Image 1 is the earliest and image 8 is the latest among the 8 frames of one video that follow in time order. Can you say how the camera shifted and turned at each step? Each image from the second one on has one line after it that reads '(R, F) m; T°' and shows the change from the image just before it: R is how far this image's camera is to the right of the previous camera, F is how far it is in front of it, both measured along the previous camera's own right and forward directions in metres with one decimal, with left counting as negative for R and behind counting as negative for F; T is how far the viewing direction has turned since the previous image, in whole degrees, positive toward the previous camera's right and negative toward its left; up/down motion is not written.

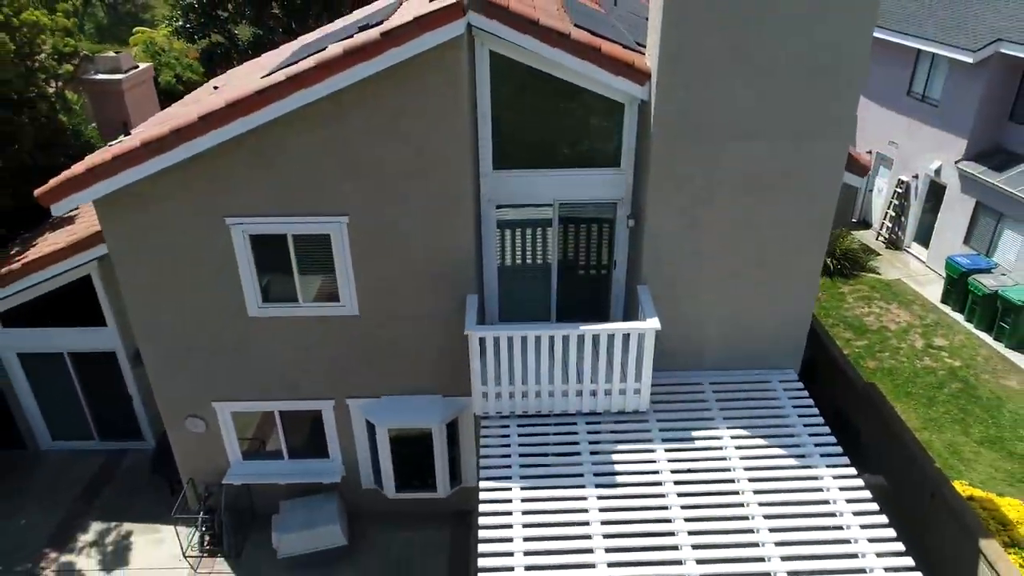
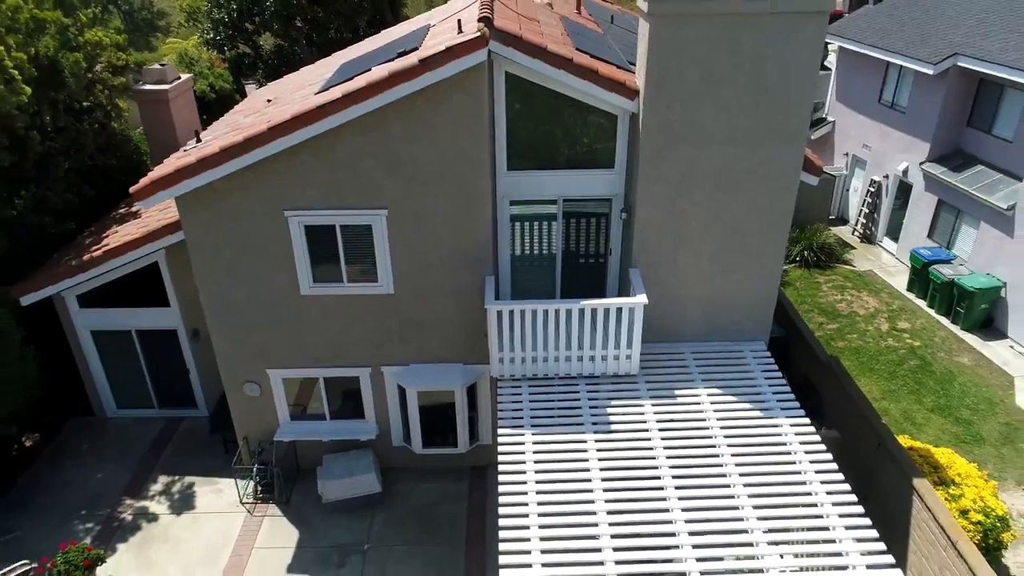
(-0.1, -1.7) m; 0°
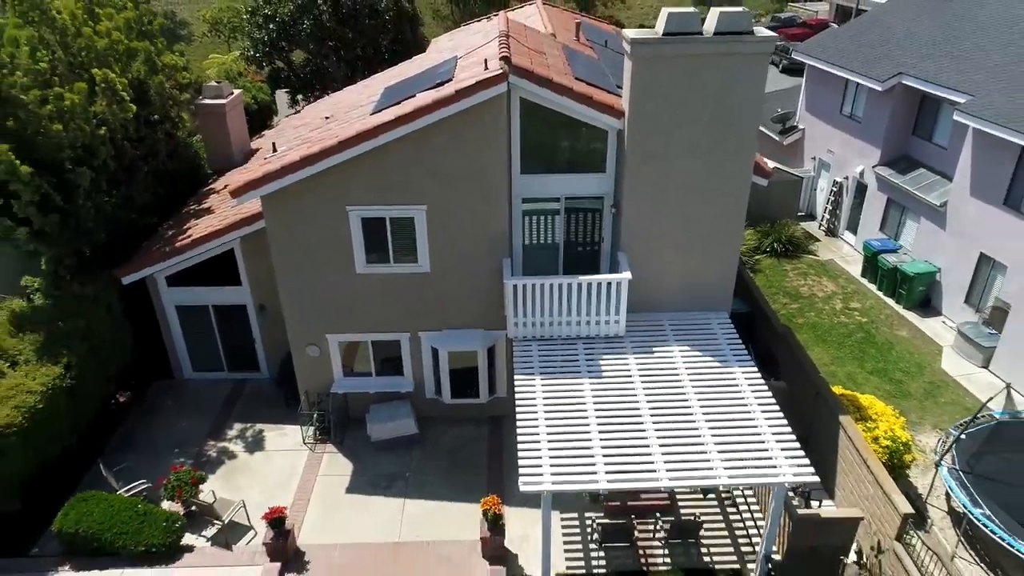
(-0.2, -2.7) m; 0°
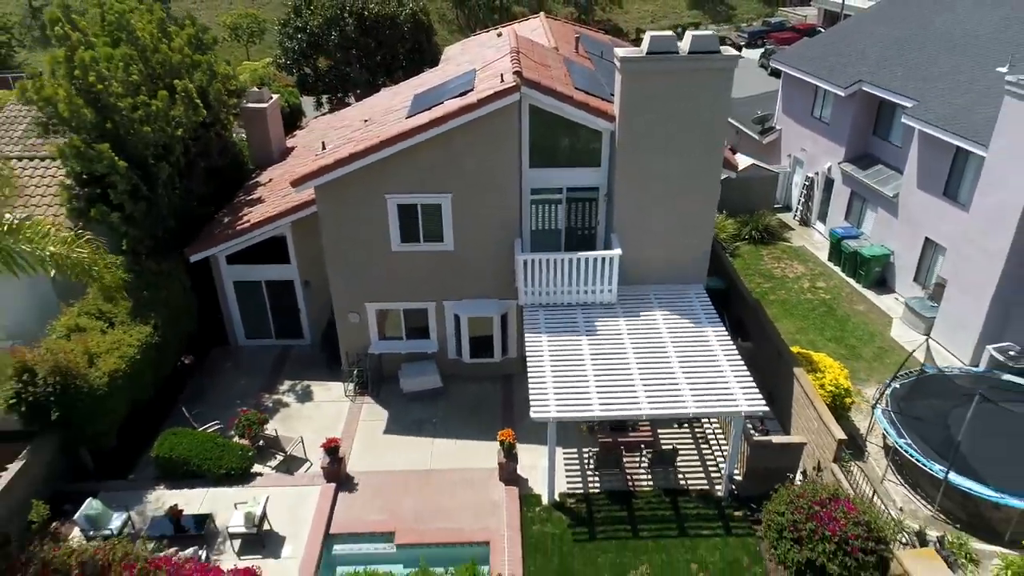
(-0.2, -2.6) m; 0°
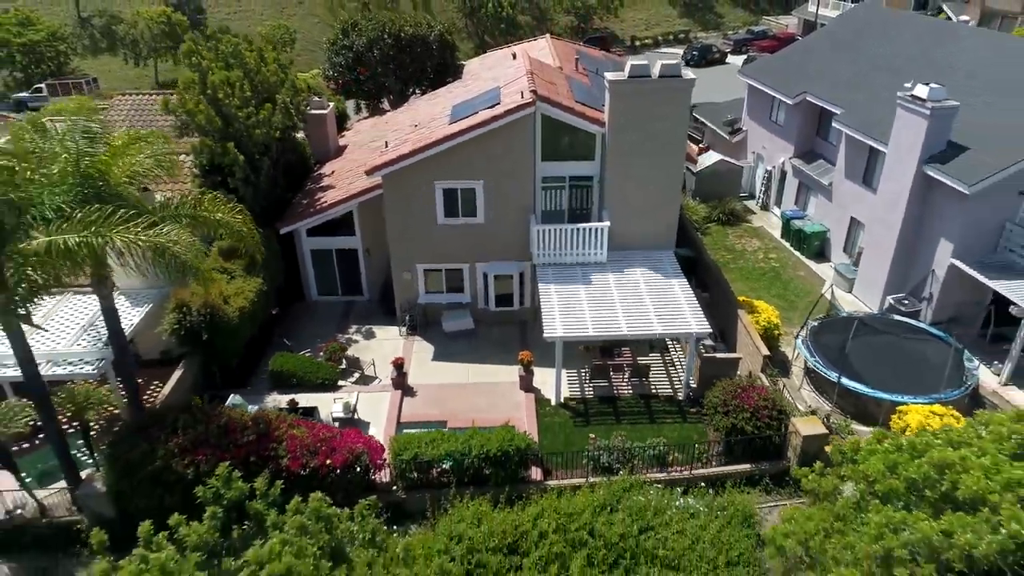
(-0.4, -5.3) m; 0°
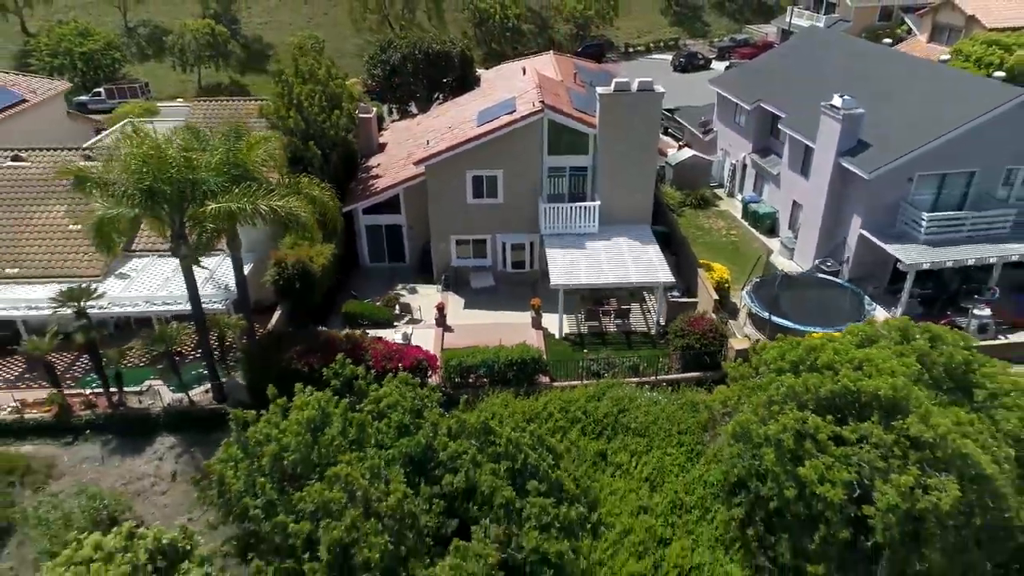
(-0.4, -6.3) m; 0°
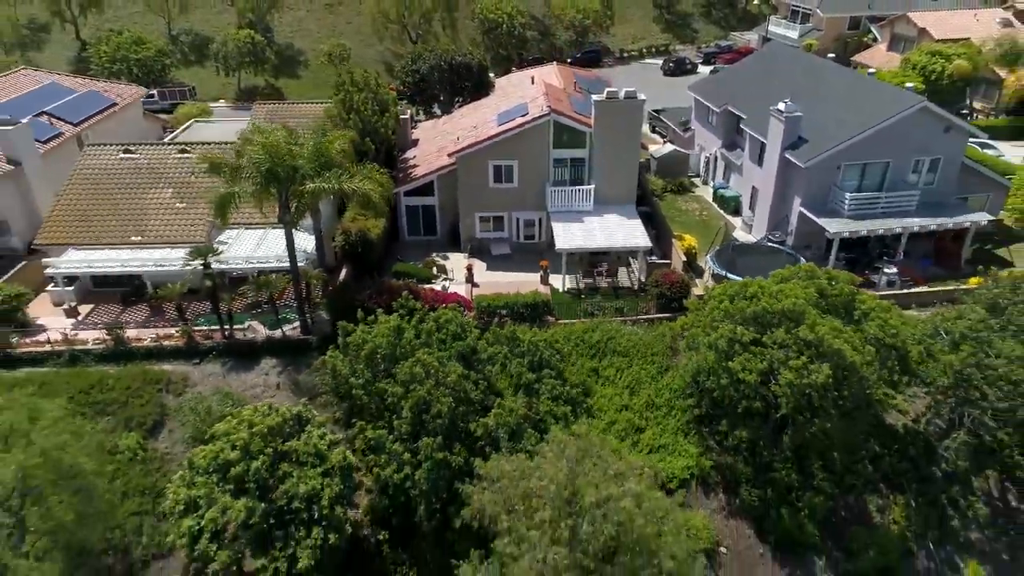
(-0.5, -7.1) m; 0°
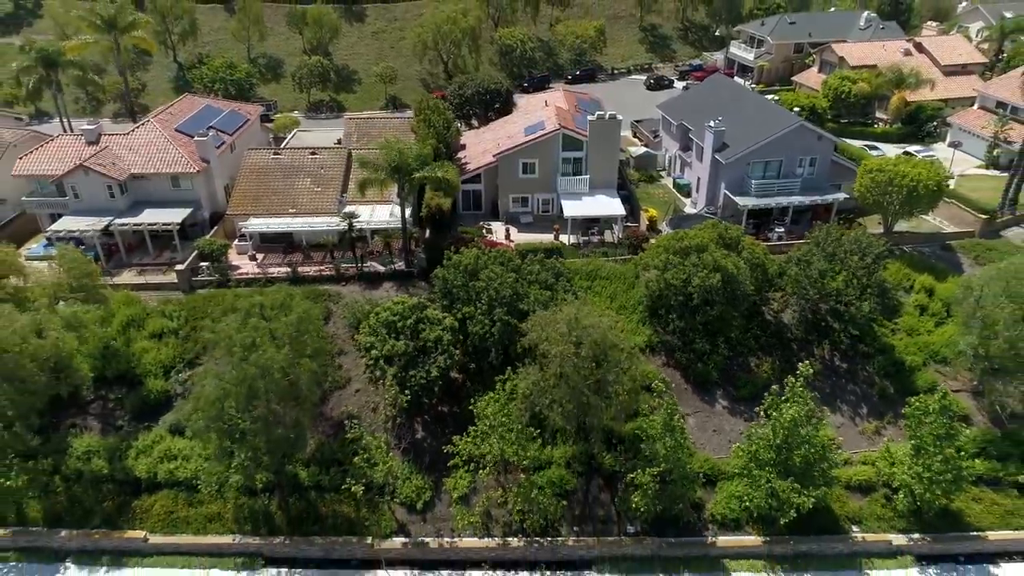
(-1.3, -17.5) m; 0°
